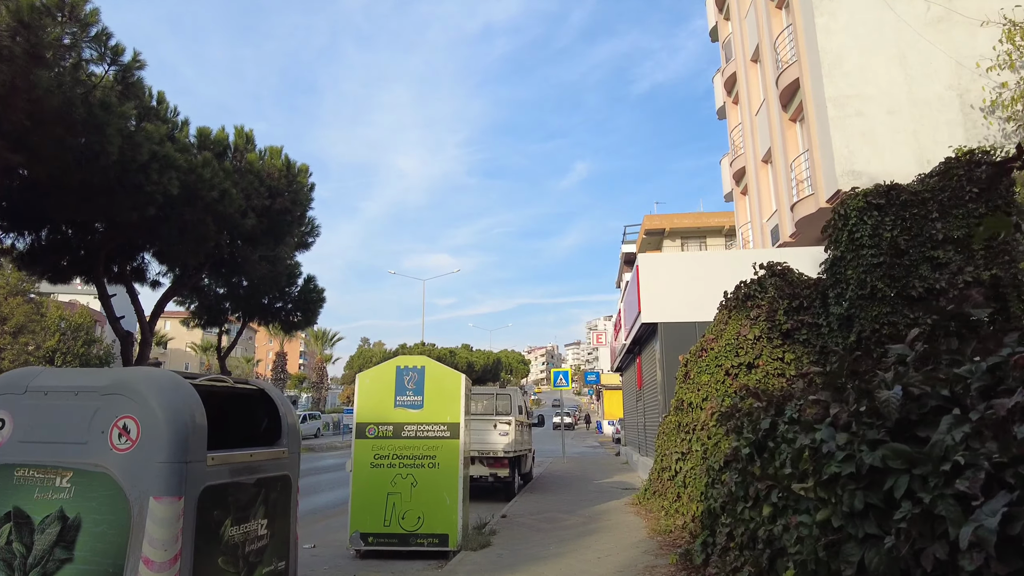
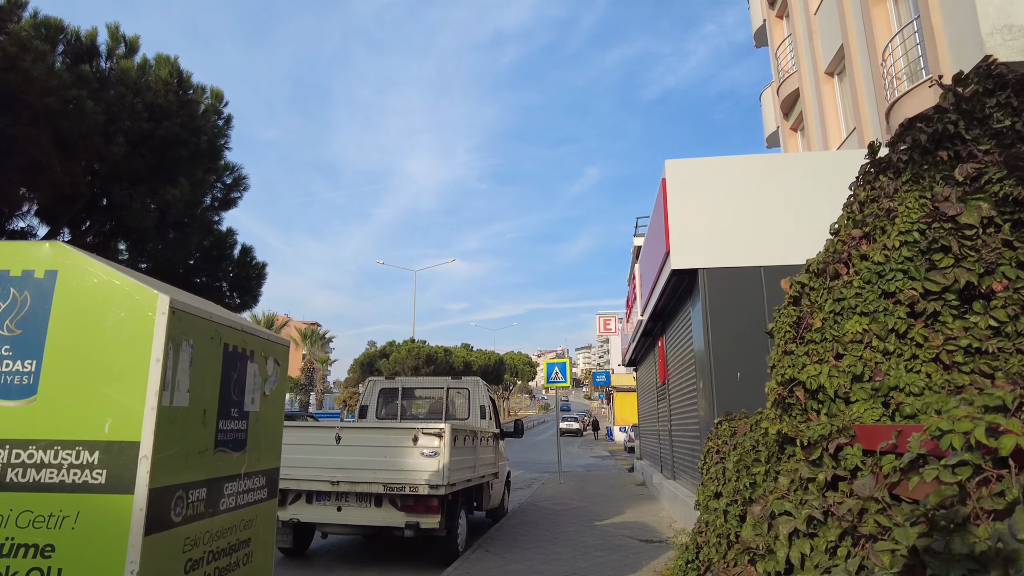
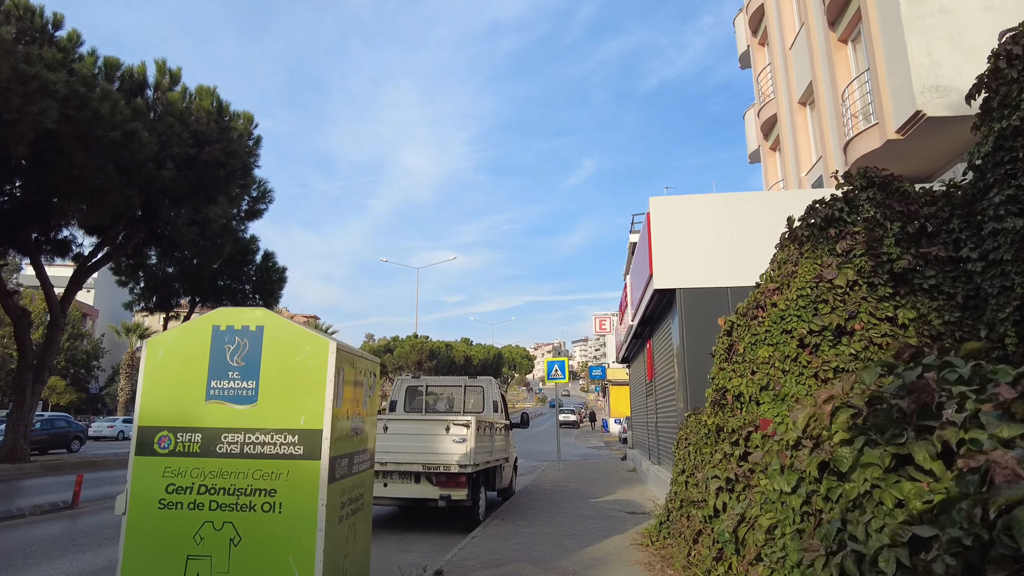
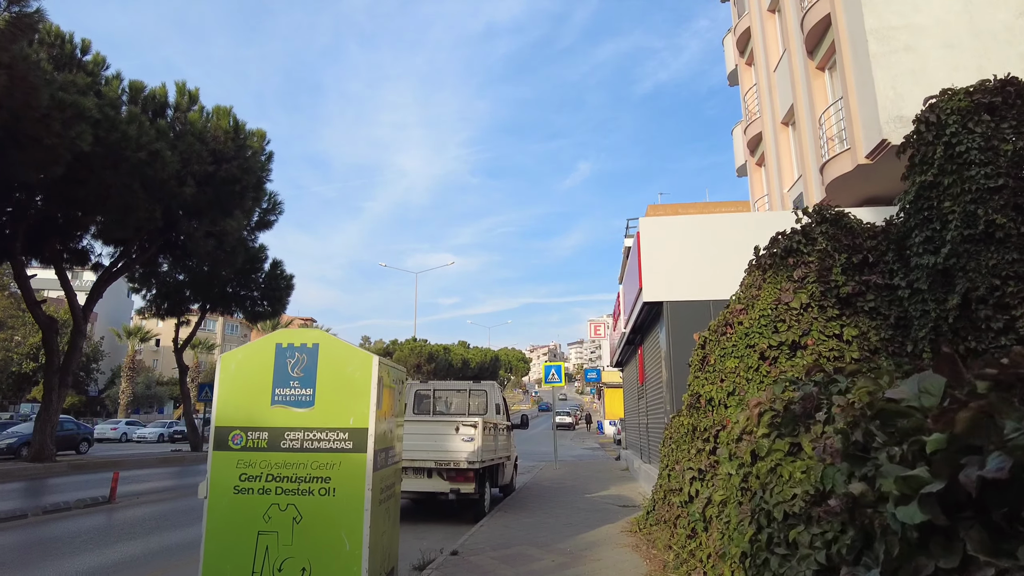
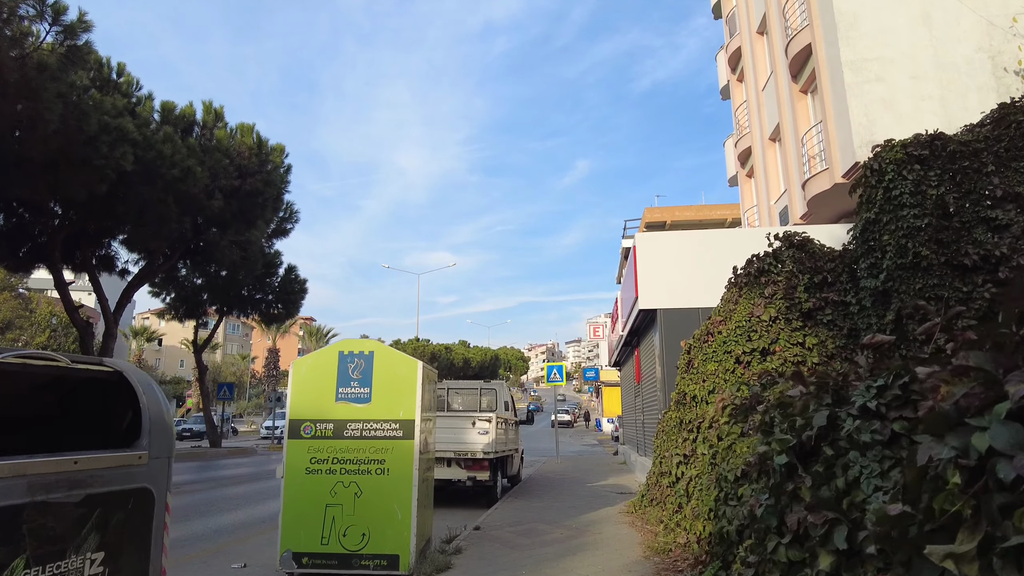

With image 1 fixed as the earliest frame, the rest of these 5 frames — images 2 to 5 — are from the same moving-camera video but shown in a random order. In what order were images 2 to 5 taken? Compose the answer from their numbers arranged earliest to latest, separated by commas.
5, 4, 3, 2
